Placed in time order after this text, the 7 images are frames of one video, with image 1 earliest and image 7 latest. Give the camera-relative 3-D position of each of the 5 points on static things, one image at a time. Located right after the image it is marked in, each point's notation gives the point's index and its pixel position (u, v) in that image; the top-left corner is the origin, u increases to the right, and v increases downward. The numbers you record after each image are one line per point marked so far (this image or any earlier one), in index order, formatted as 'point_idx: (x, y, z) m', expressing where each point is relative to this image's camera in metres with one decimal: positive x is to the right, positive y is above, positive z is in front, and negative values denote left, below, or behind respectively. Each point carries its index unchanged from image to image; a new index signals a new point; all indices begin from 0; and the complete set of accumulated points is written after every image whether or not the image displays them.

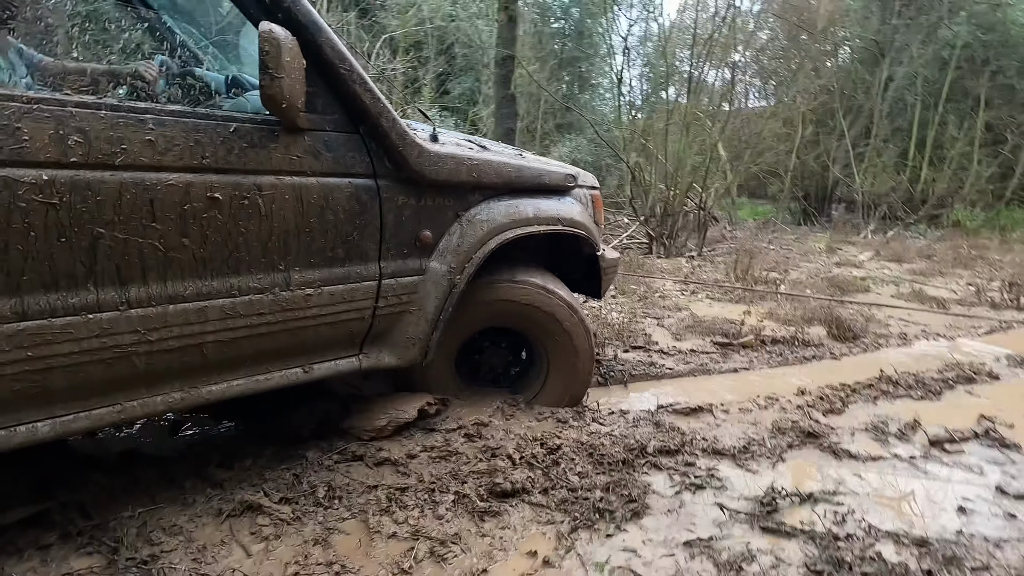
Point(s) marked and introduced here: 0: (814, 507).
0: (+1.3, -1.0, +2.3) m
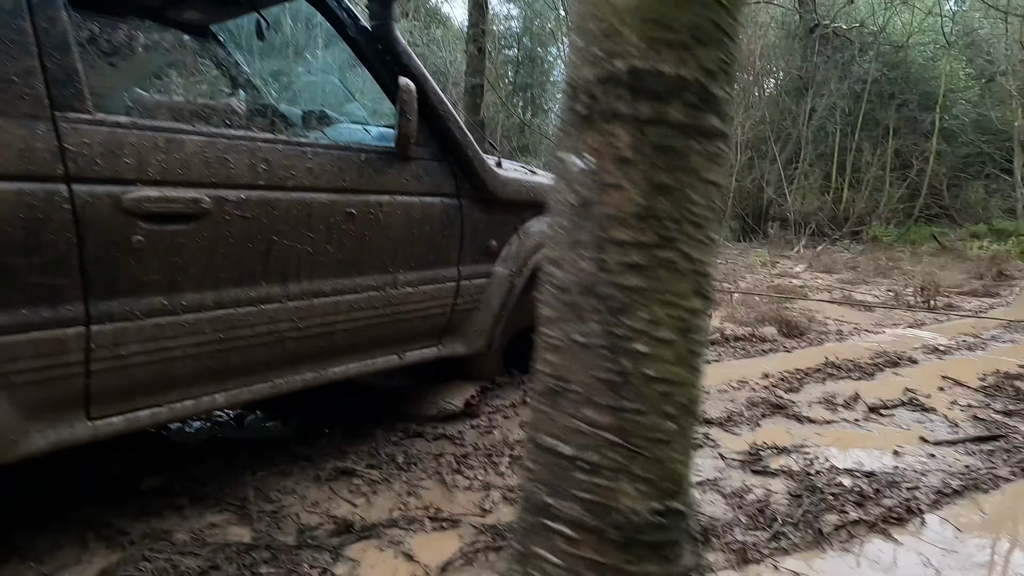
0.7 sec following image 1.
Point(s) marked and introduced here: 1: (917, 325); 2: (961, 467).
0: (+1.5, -1.0, +2.9) m
1: (+4.9, -0.5, +6.6) m
2: (+2.4, -1.1, +2.8) m
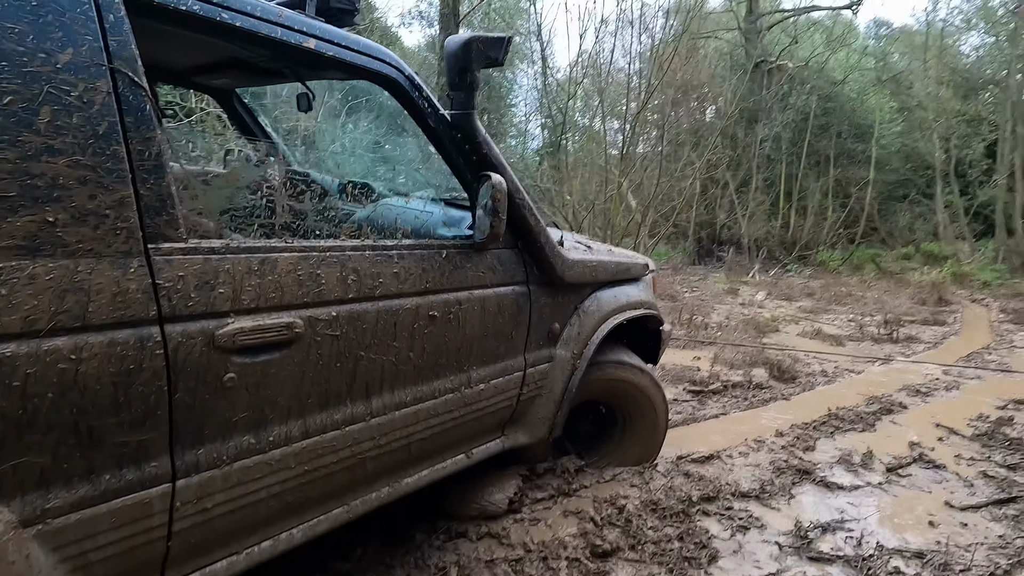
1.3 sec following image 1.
0: (+1.7, -1.4, +2.9) m
1: (+4.8, -0.9, +6.9) m
2: (+2.6, -1.4, +2.9) m
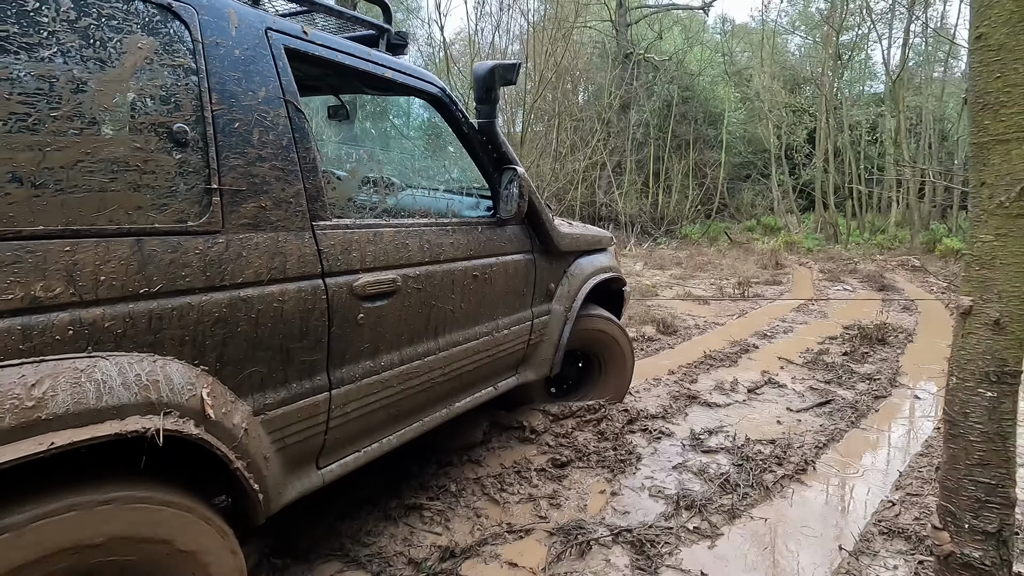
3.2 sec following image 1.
0: (+1.5, -1.1, +4.0) m
1: (+3.6, -0.4, +8.6) m
2: (+2.4, -1.1, +4.2) m
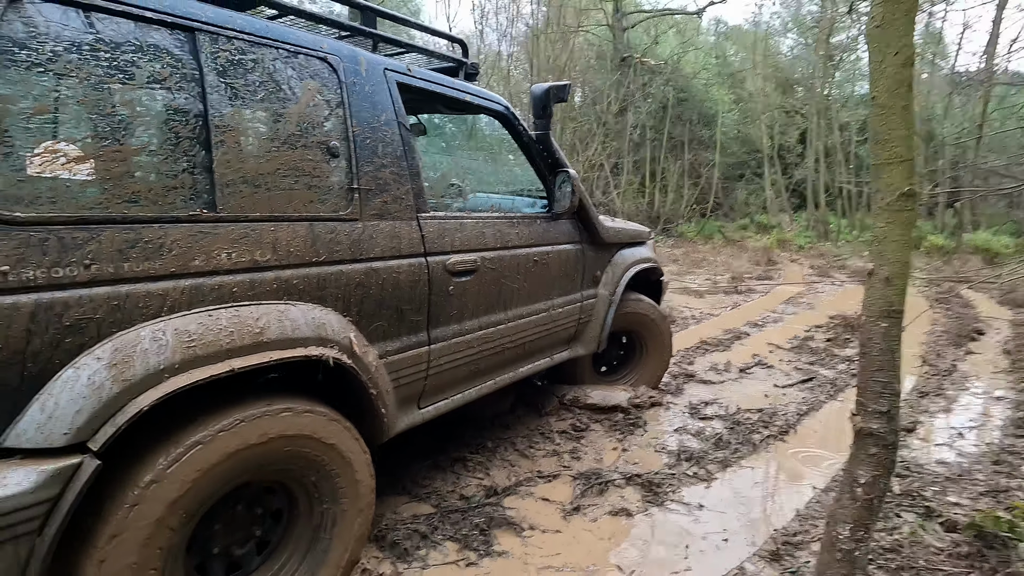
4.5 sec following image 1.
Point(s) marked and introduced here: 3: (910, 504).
0: (+1.7, -1.0, +4.6) m
1: (+3.8, -0.3, +9.2) m
2: (+2.6, -1.0, +4.8) m
3: (+2.1, -1.2, +2.9) m
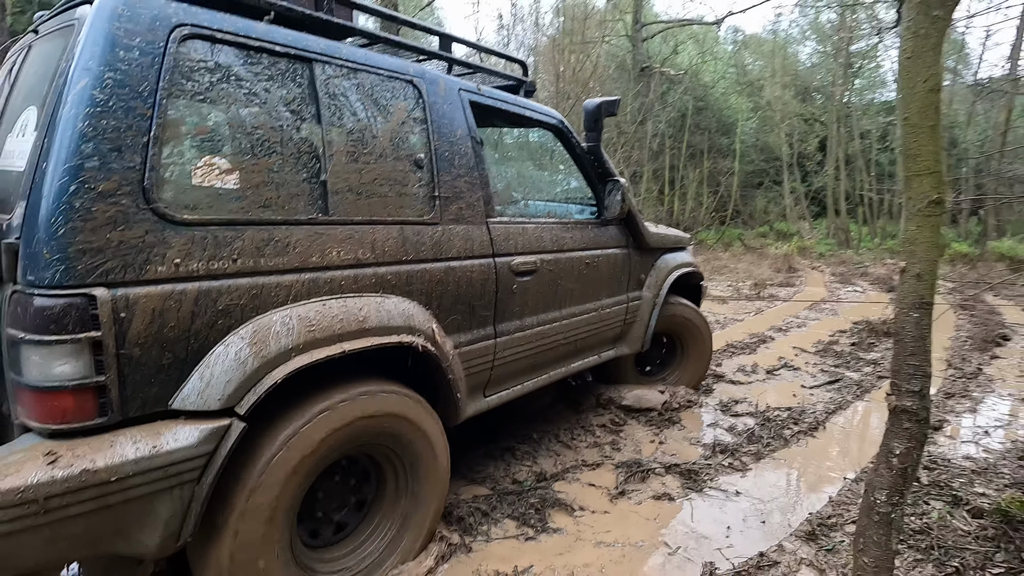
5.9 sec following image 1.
0: (+2.1, -1.0, +4.8) m
1: (+4.3, -0.4, +9.3) m
2: (+3.0, -1.0, +5.0) m
3: (+2.4, -1.2, +3.1) m
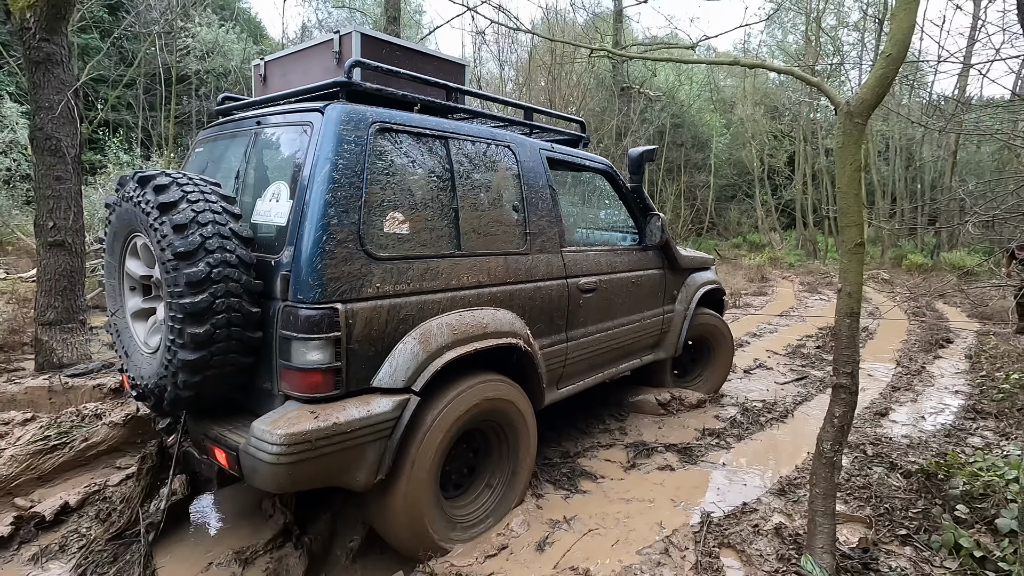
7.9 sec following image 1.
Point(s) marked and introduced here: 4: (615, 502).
0: (+2.3, -1.1, +5.7) m
1: (+4.3, -0.5, +10.3) m
2: (+3.2, -1.1, +5.9) m
3: (+2.8, -1.2, +4.0) m
4: (+0.7, -1.4, +3.5) m
